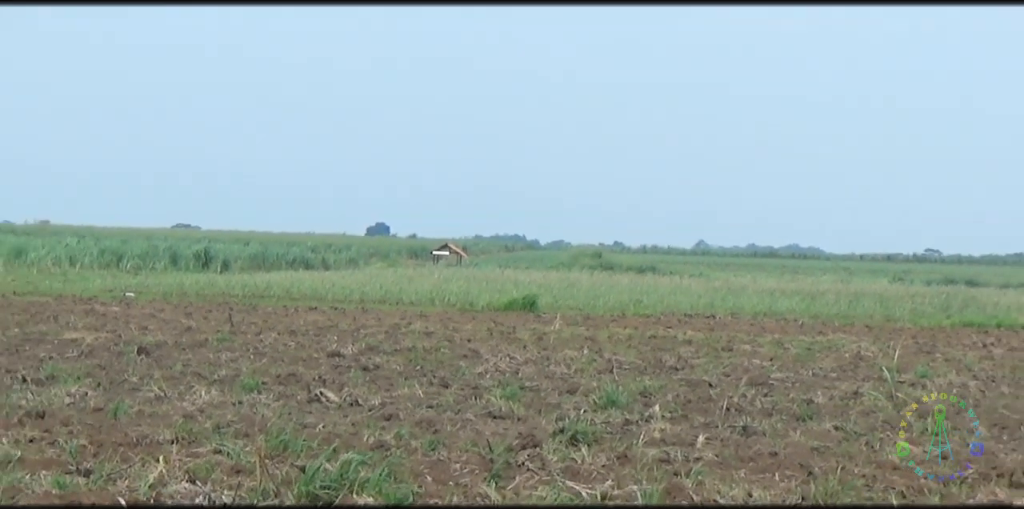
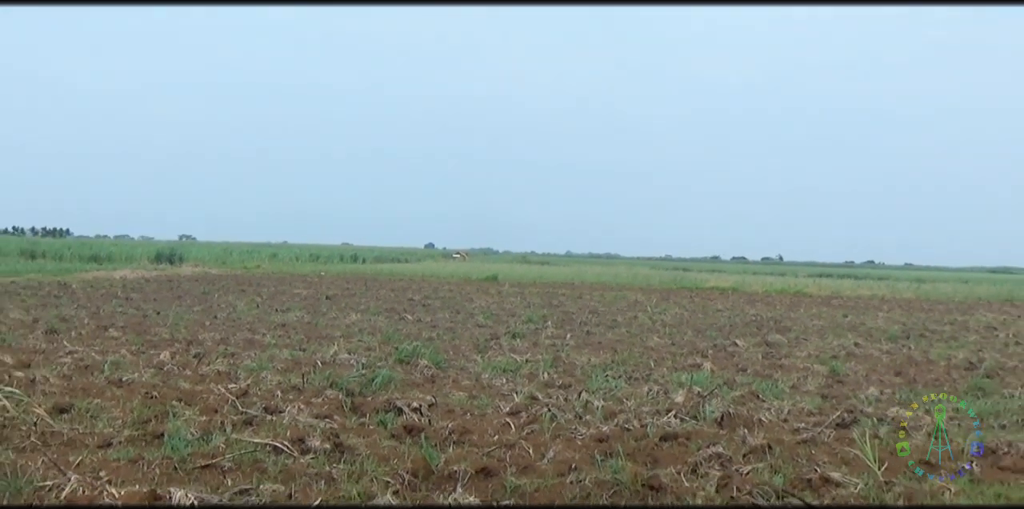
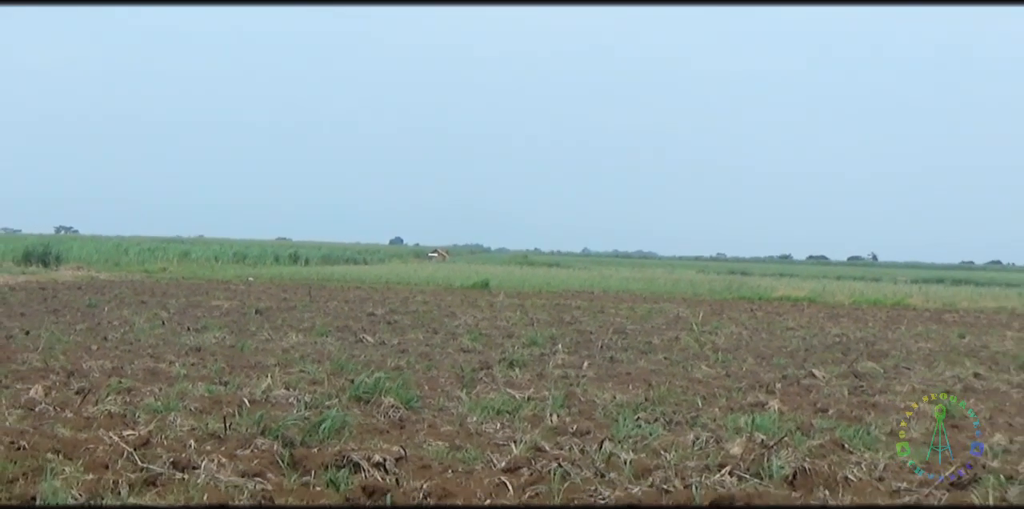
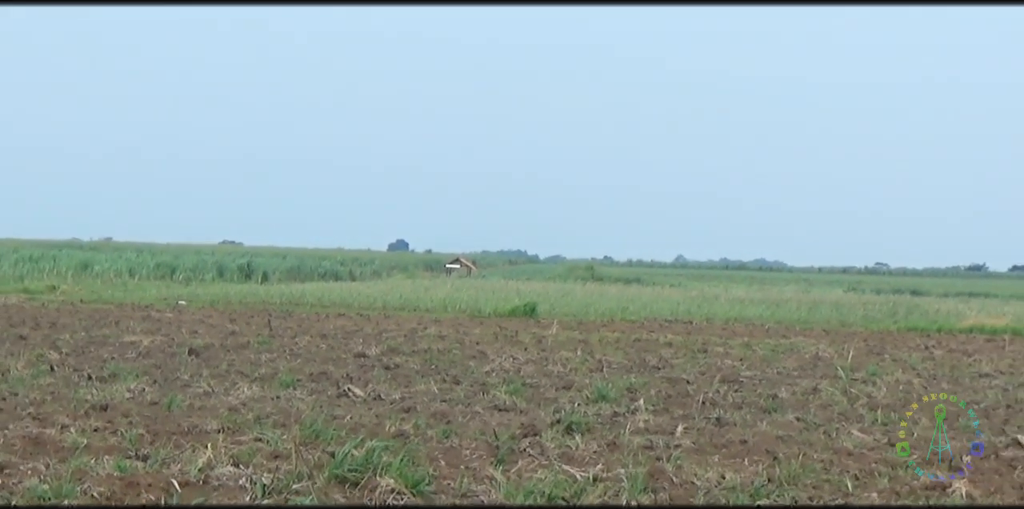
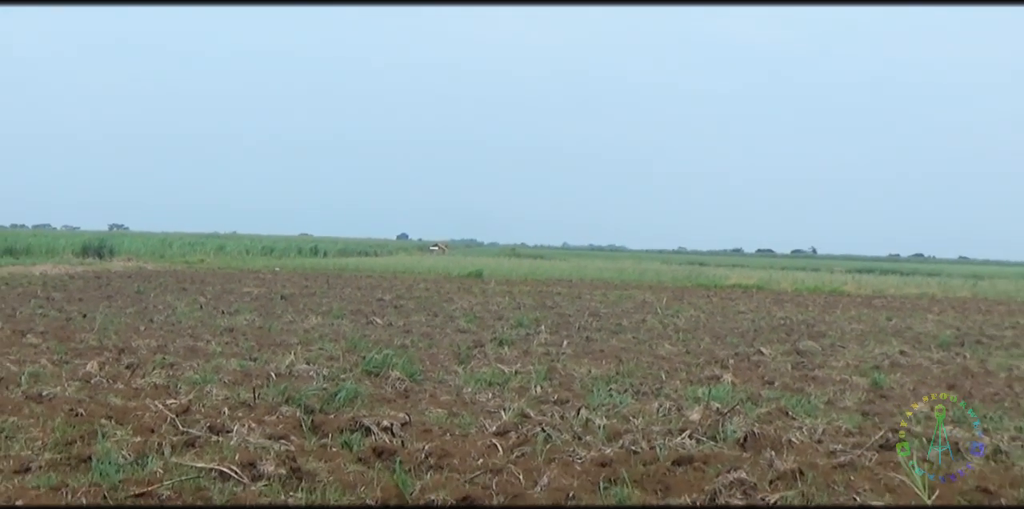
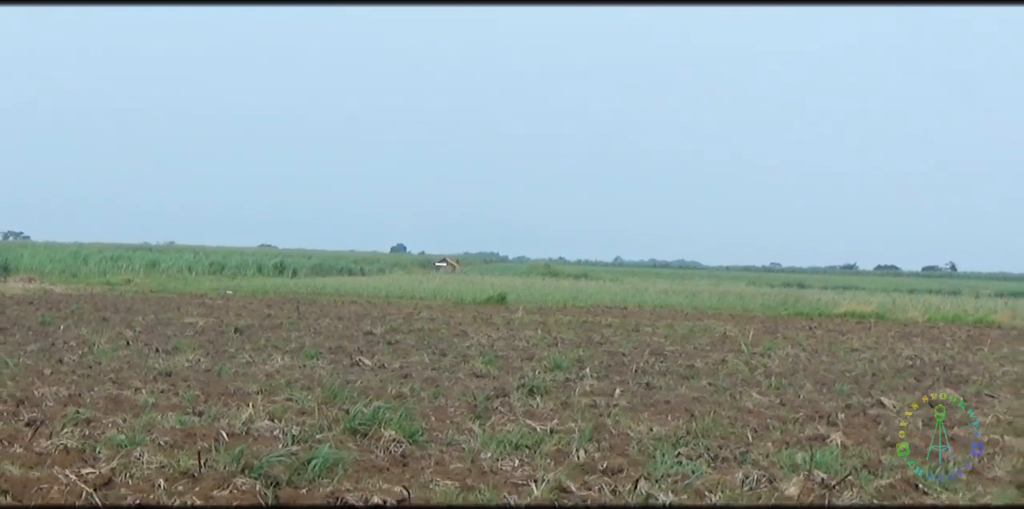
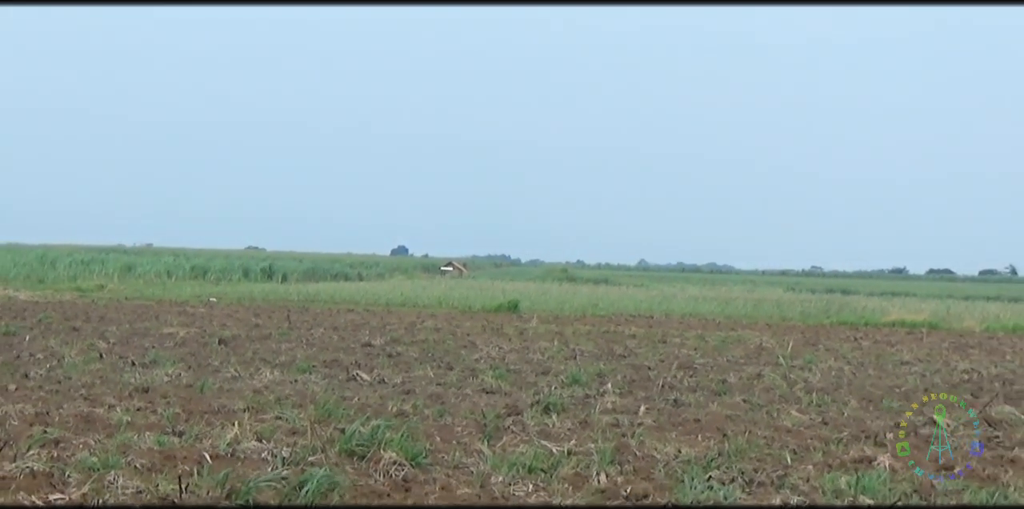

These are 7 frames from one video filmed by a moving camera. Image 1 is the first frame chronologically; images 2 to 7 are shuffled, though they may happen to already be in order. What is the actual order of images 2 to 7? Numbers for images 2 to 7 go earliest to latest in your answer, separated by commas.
4, 7, 6, 3, 5, 2
